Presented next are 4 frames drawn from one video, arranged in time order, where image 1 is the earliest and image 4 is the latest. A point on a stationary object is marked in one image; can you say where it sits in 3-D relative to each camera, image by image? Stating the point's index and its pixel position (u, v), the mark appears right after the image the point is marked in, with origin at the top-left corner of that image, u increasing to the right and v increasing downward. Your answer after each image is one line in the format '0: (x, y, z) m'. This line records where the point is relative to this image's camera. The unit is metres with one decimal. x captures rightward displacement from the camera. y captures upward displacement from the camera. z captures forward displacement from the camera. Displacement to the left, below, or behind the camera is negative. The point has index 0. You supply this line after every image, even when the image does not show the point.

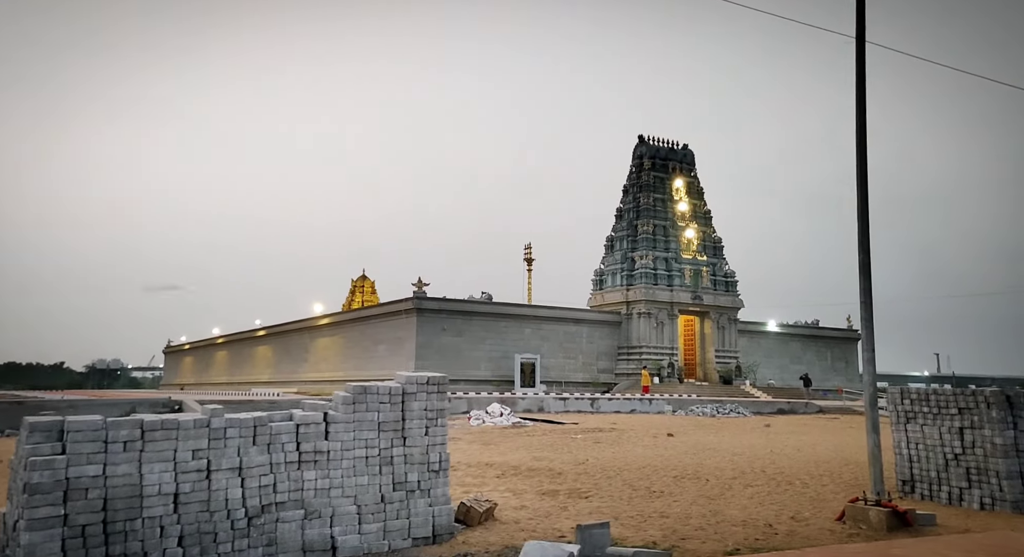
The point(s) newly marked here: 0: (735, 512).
0: (+2.6, -2.7, +8.5) m
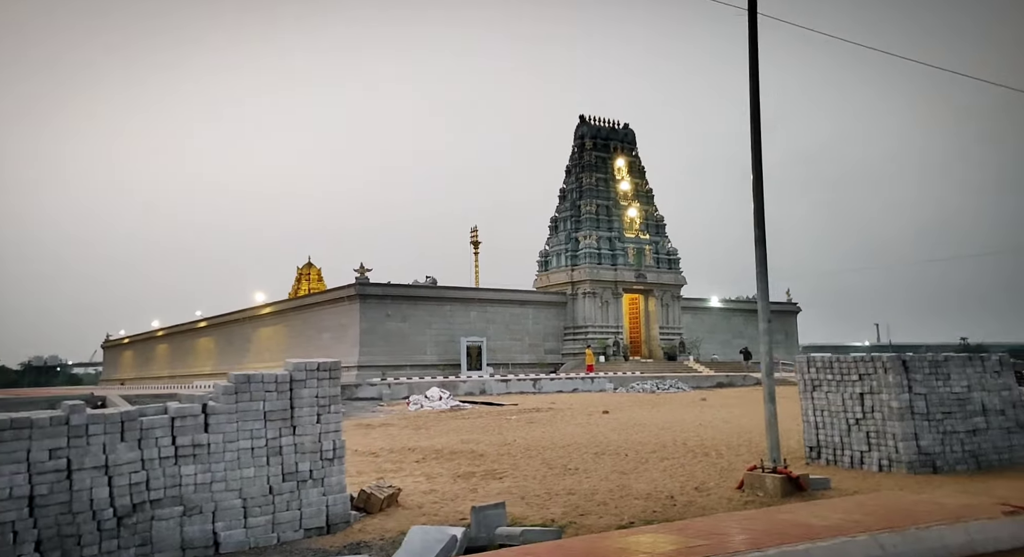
0: (+1.5, -2.4, +8.6) m
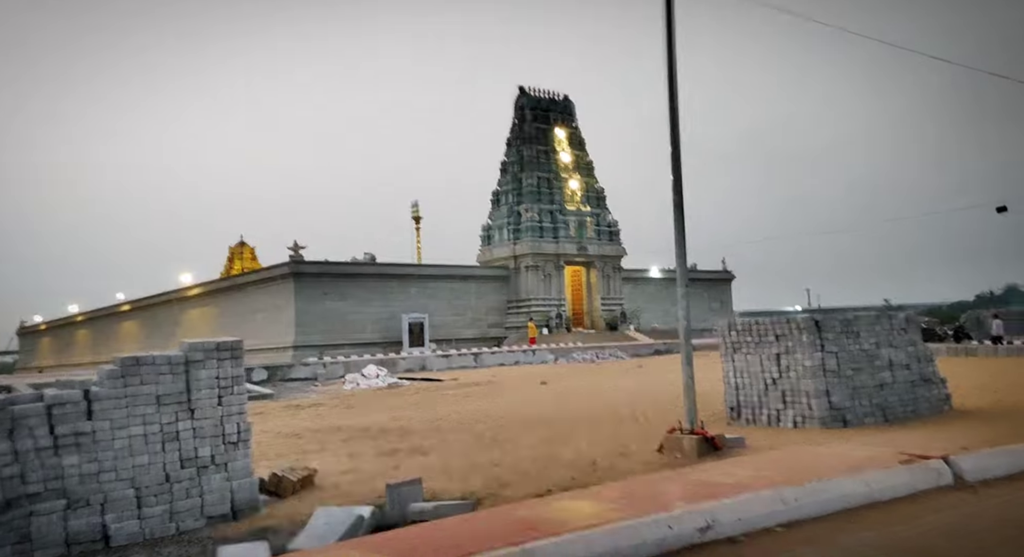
0: (+0.6, -2.1, +8.6) m
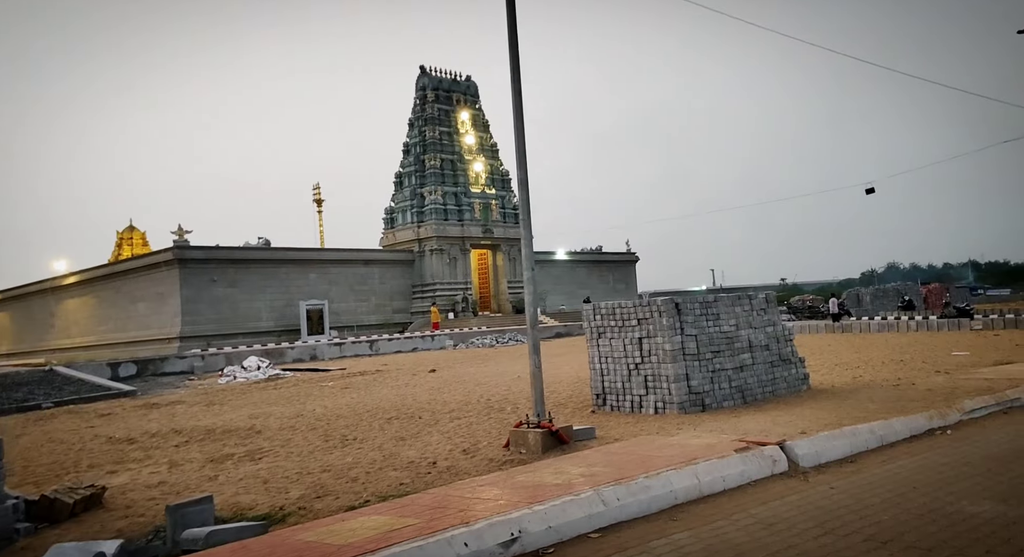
0: (-1.1, -1.9, +8.0) m
